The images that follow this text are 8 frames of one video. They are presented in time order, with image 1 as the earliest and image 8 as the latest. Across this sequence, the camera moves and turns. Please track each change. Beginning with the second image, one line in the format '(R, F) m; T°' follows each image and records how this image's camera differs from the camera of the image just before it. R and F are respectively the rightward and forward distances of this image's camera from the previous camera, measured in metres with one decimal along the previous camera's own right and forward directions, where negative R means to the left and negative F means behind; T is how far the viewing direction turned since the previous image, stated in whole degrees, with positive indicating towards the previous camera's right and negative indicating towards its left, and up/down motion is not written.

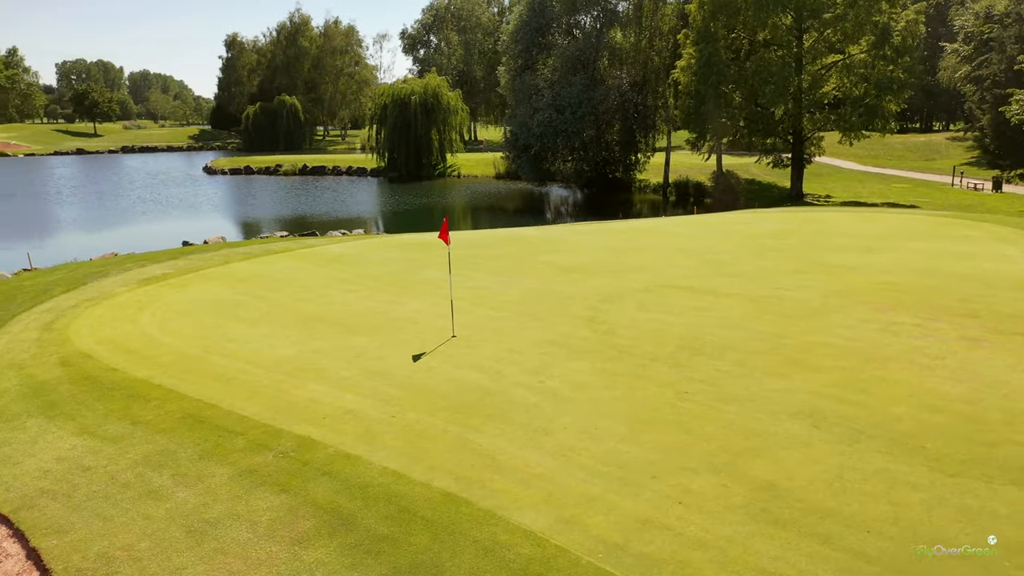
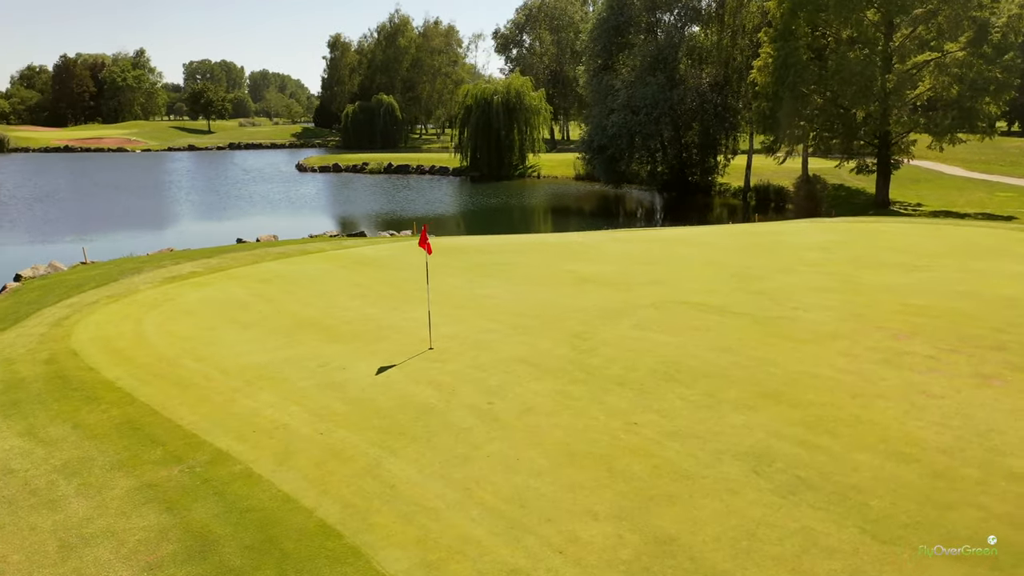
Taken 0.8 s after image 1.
(+1.3, +0.4) m; -7°
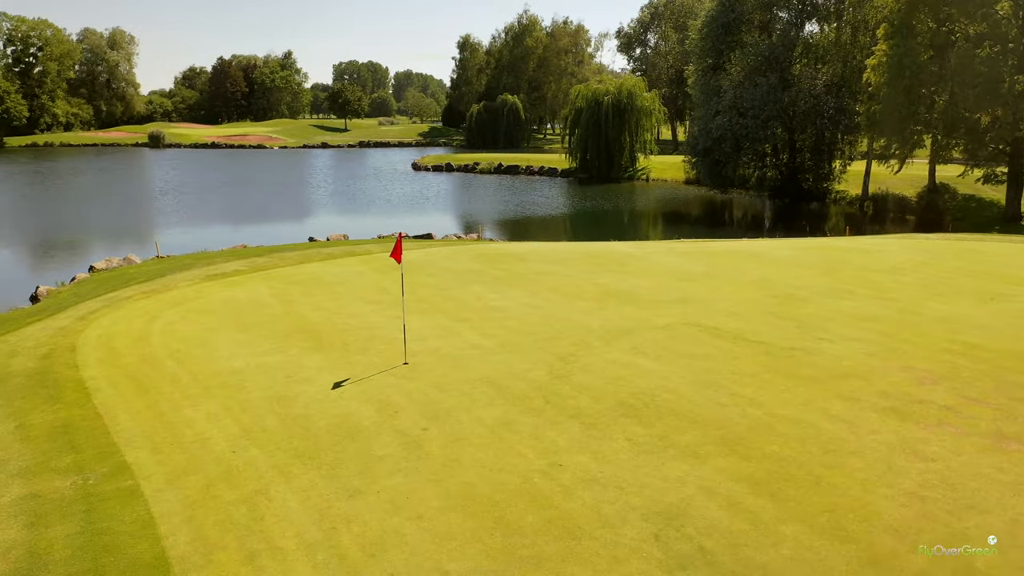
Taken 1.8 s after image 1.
(+1.5, +0.6) m; -9°
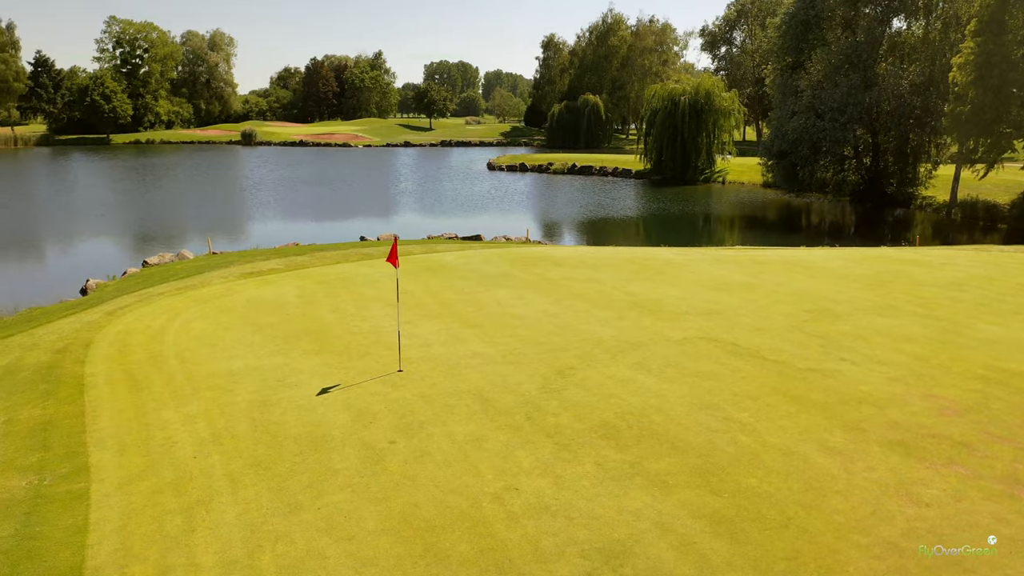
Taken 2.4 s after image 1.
(+0.9, +0.4) m; -6°
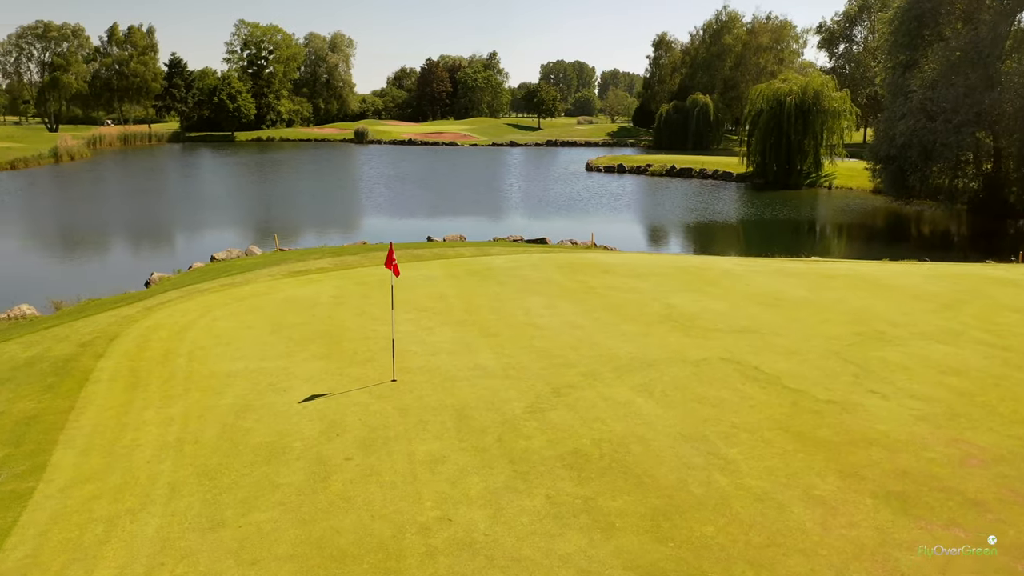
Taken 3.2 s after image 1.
(+1.1, +0.5) m; -8°
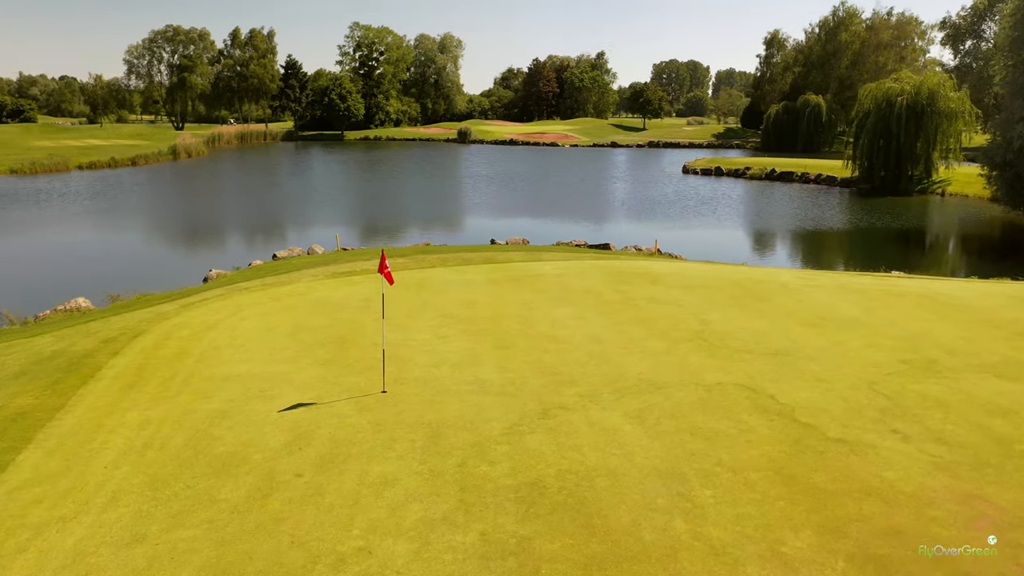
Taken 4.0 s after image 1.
(+1.0, +0.5) m; -7°
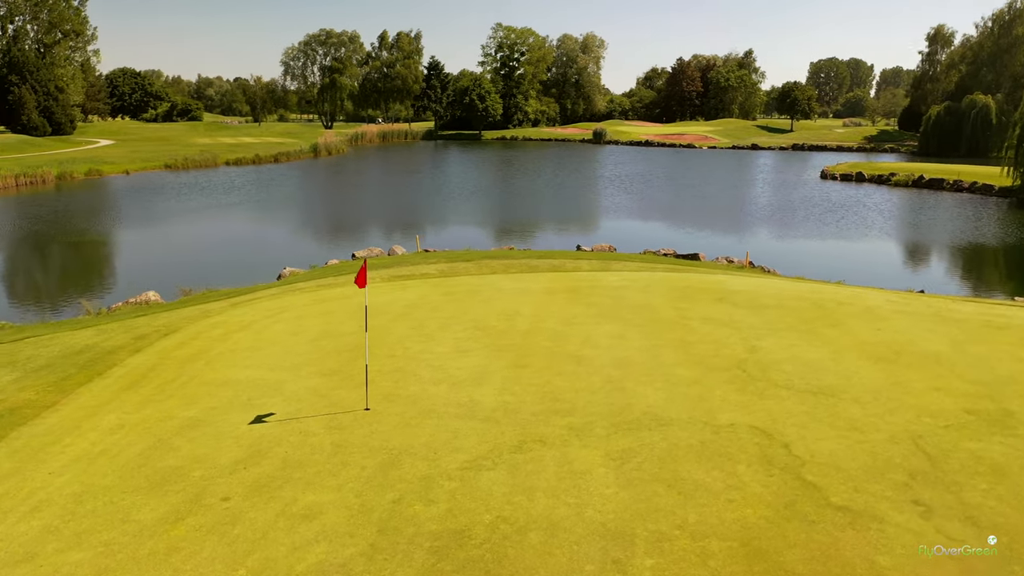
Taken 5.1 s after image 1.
(+1.3, +0.7) m; -10°
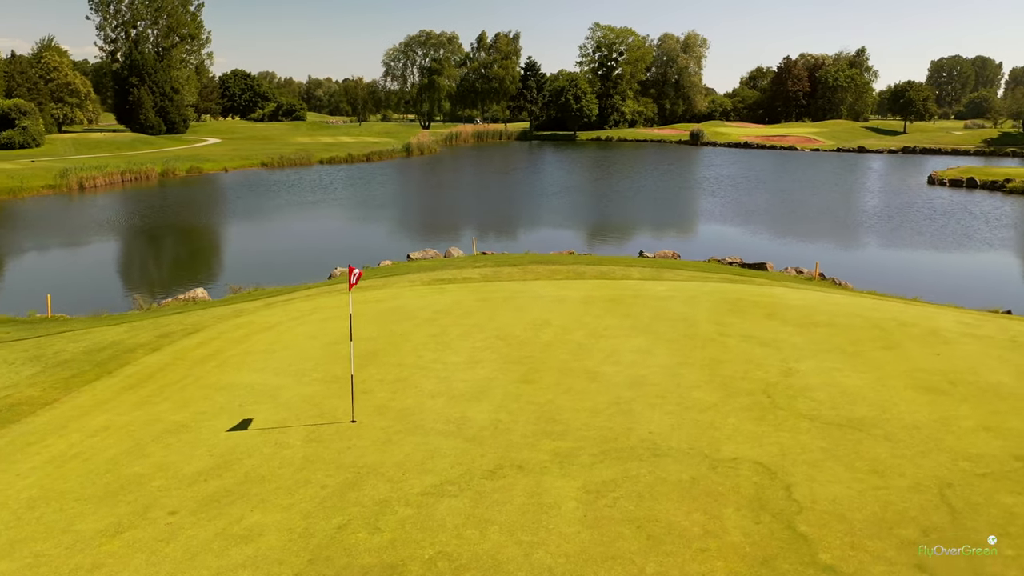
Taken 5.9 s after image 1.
(+0.8, +0.5) m; -7°
